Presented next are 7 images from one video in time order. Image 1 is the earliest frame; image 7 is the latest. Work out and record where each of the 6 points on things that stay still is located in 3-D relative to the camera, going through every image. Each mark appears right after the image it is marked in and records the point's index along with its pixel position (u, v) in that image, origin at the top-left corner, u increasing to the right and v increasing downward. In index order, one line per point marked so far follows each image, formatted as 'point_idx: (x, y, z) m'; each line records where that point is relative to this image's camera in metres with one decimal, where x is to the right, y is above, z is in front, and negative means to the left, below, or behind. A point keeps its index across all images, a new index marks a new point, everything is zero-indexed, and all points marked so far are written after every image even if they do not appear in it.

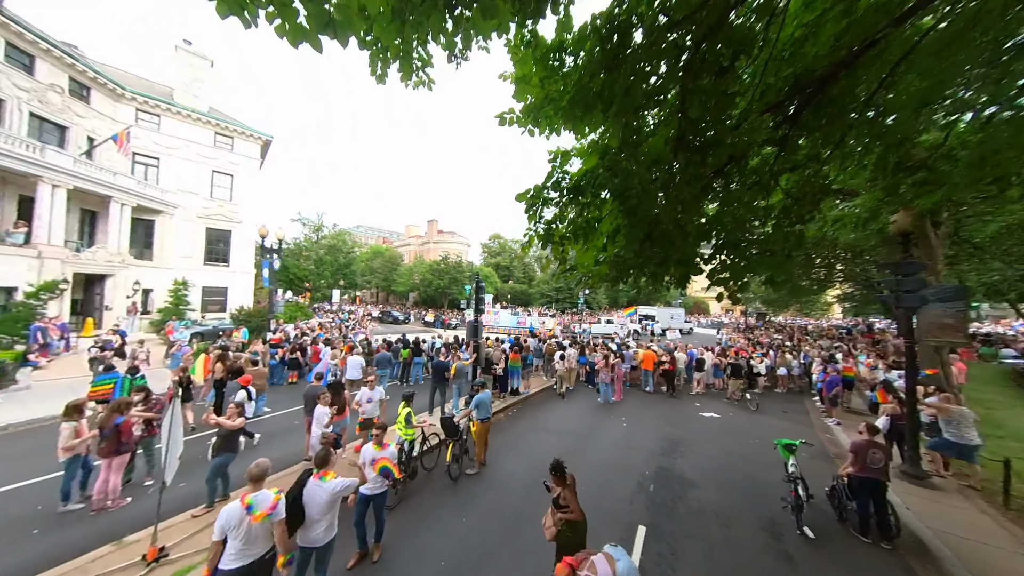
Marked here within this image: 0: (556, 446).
0: (+1.4, -5.0, +9.1) m
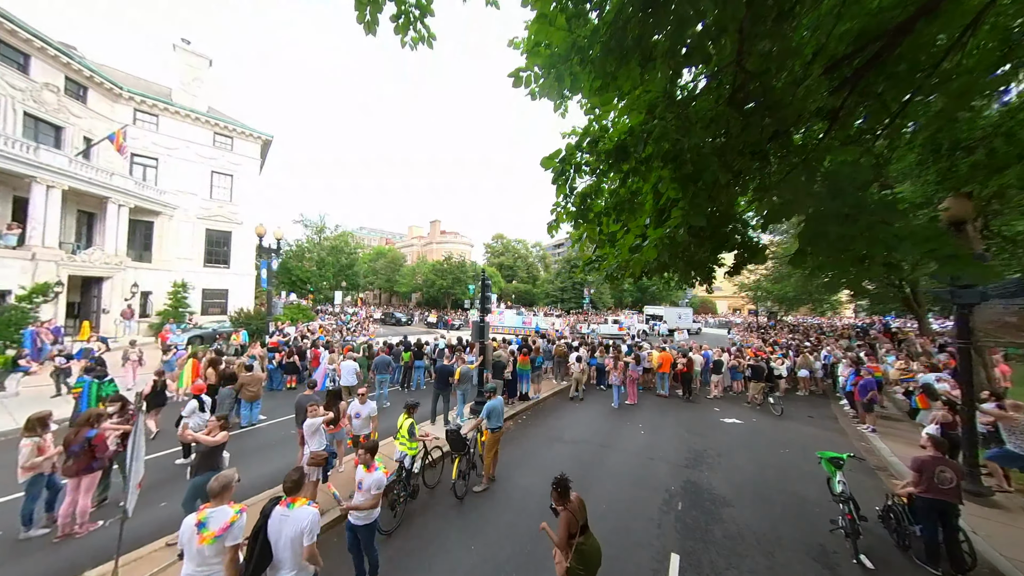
0: (+1.7, -4.9, +8.4) m
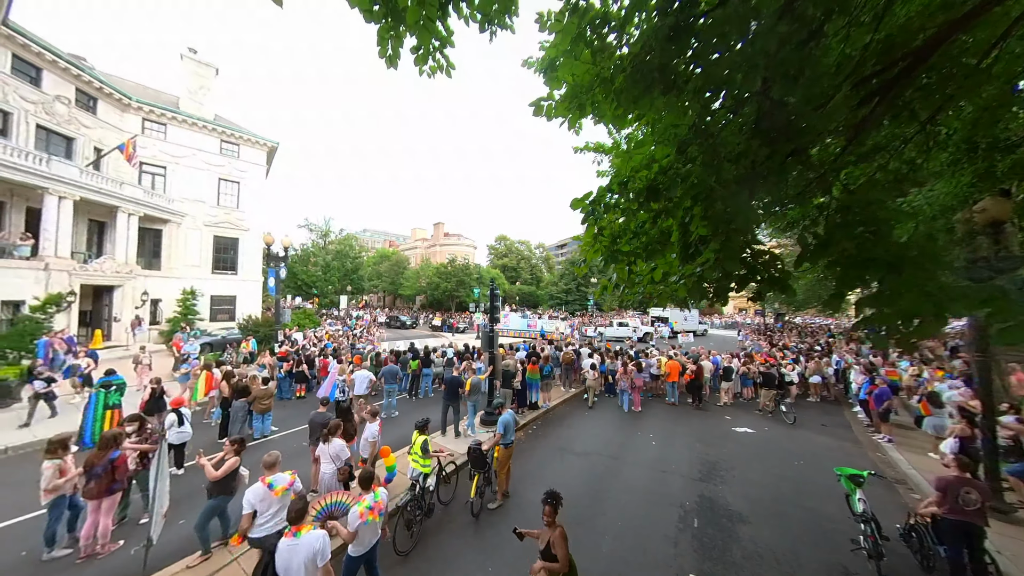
0: (+2.1, -5.3, +8.3) m
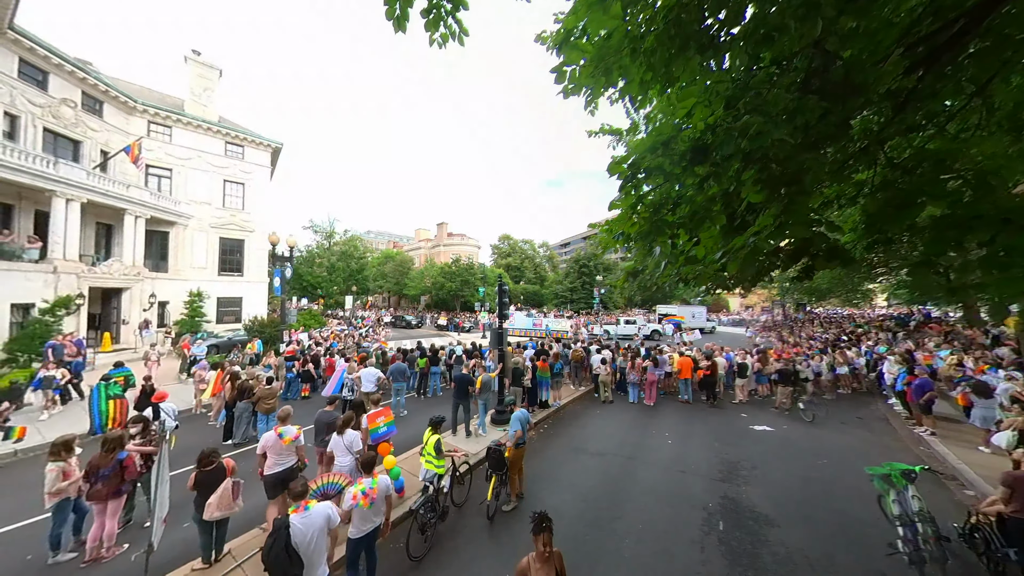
0: (+2.5, -5.1, +8.0) m
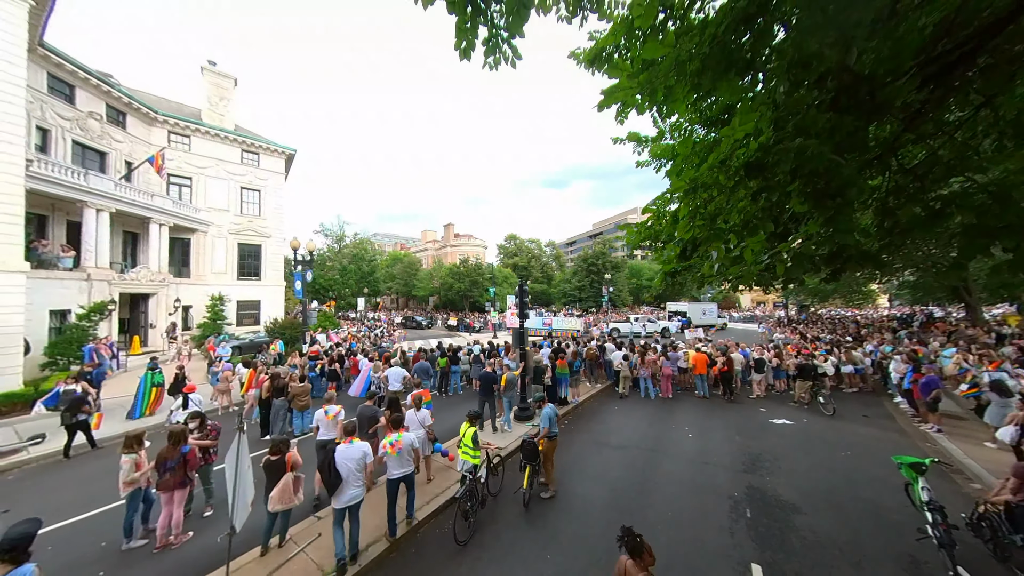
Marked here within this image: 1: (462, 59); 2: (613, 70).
0: (+3.3, -5.1, +8.3) m
1: (-0.6, +2.6, +3.2) m
2: (+1.3, +2.9, +3.7) m
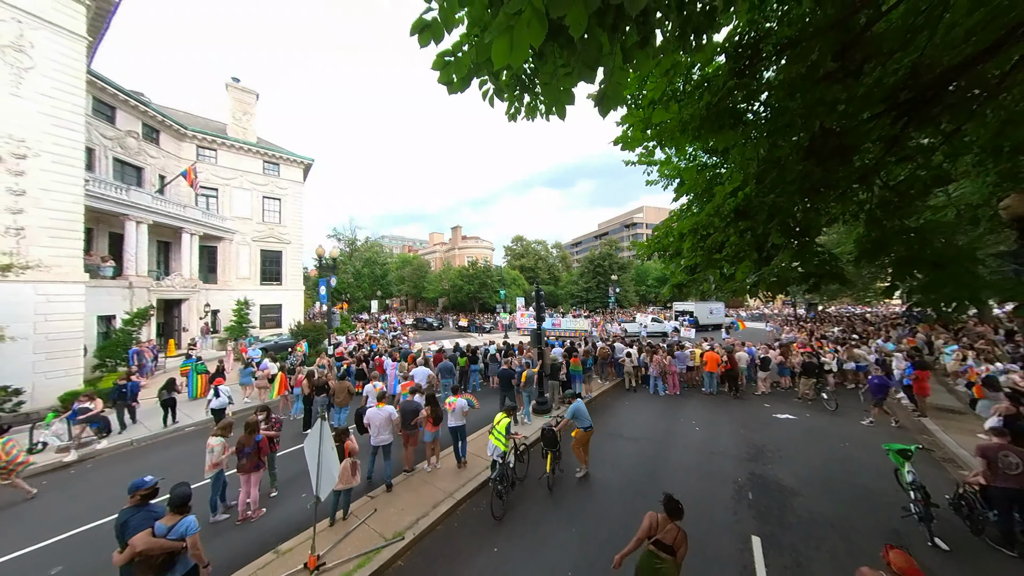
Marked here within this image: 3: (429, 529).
0: (+4.0, -5.2, +9.1) m
1: (0.0, +2.4, +4.1) m
2: (+1.9, +2.7, +4.6) m
3: (-1.8, -5.2, +6.2) m
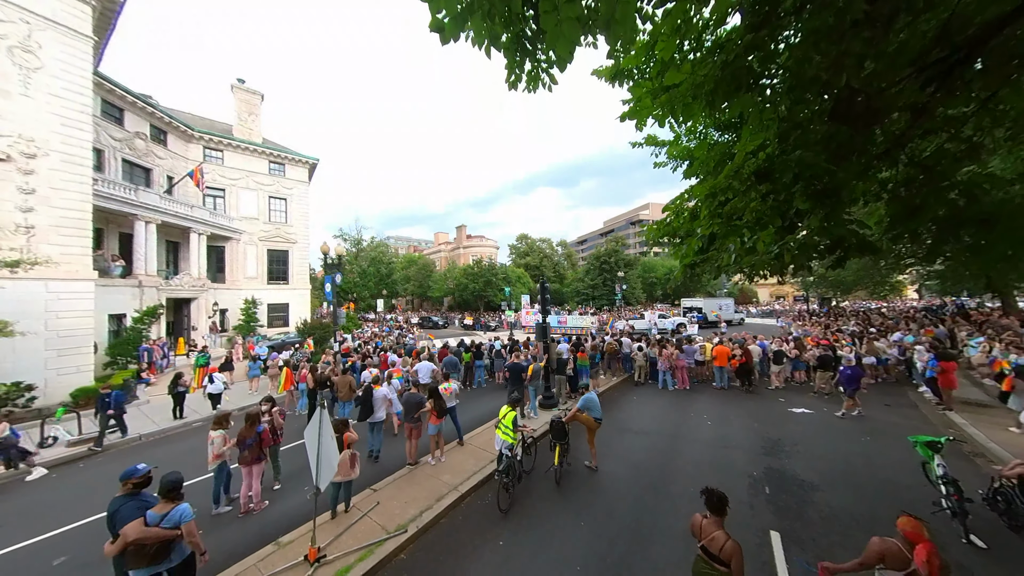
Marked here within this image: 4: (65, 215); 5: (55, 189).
0: (+4.1, -4.9, +8.8) m
1: (0.0, +2.7, +3.9) m
2: (+1.9, +3.1, +4.3) m
3: (-1.7, -4.9, +6.0) m
4: (-20.4, +3.3, +13.1) m
5: (-20.5, +4.5, +12.9) m
